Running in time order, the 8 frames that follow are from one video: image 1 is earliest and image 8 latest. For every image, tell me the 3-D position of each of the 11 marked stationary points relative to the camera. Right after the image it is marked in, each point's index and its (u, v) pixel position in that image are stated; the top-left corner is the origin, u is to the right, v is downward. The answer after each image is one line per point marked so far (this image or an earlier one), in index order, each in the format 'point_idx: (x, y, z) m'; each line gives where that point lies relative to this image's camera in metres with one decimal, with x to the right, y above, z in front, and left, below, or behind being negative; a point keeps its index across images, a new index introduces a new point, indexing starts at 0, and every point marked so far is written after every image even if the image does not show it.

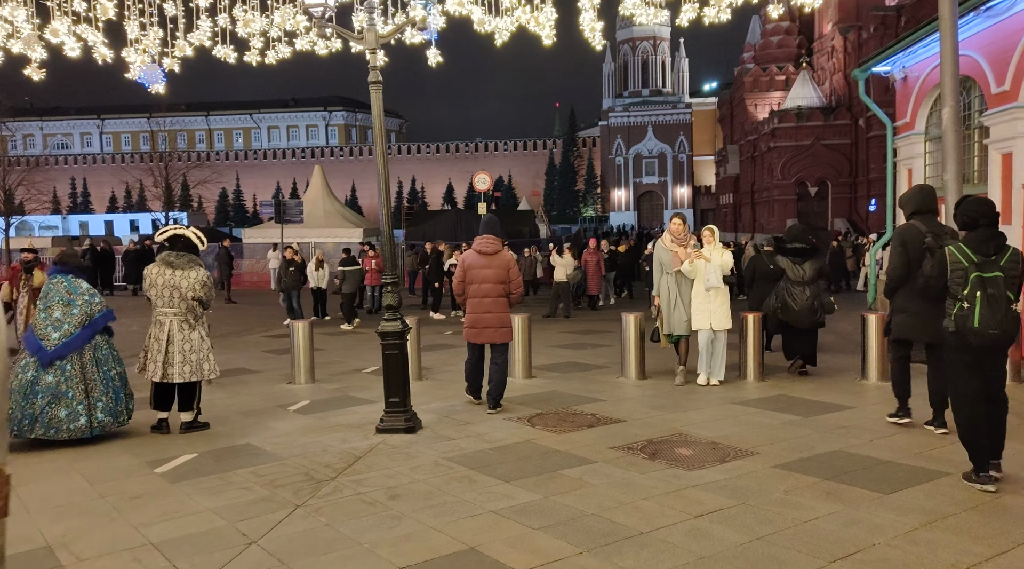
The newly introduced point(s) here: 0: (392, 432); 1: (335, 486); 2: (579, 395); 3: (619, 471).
0: (-1.1, -1.3, +8.2) m
1: (-1.2, -1.4, +6.4) m
2: (+0.7, -1.2, +10.2) m
3: (+0.8, -1.3, +6.8) m
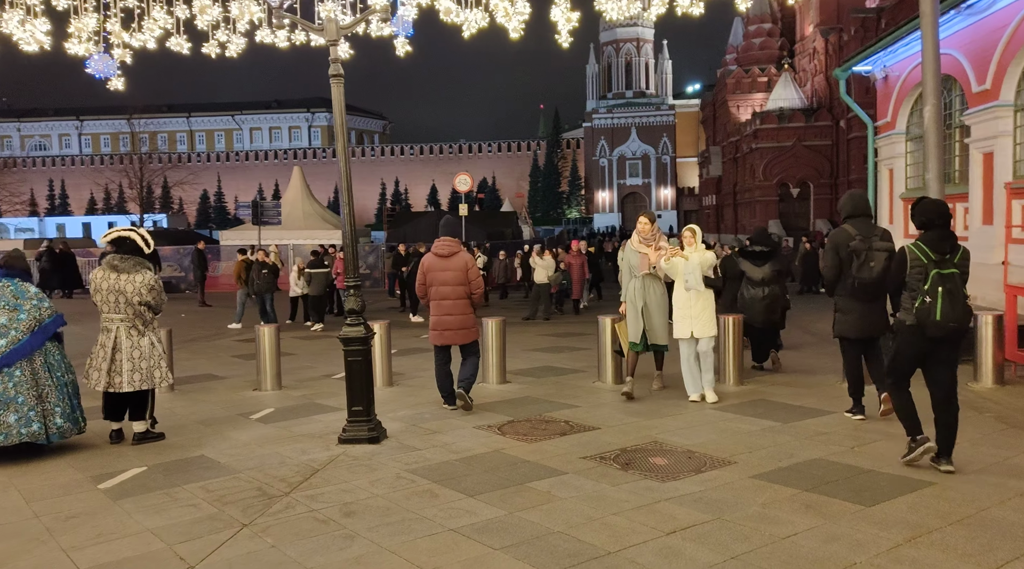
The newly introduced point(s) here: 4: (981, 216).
0: (-1.3, -1.3, +7.9) m
1: (-1.5, -1.4, +6.1) m
2: (+0.4, -1.2, +9.9) m
3: (+0.5, -1.3, +6.4) m
4: (+7.0, +1.0, +14.2) m
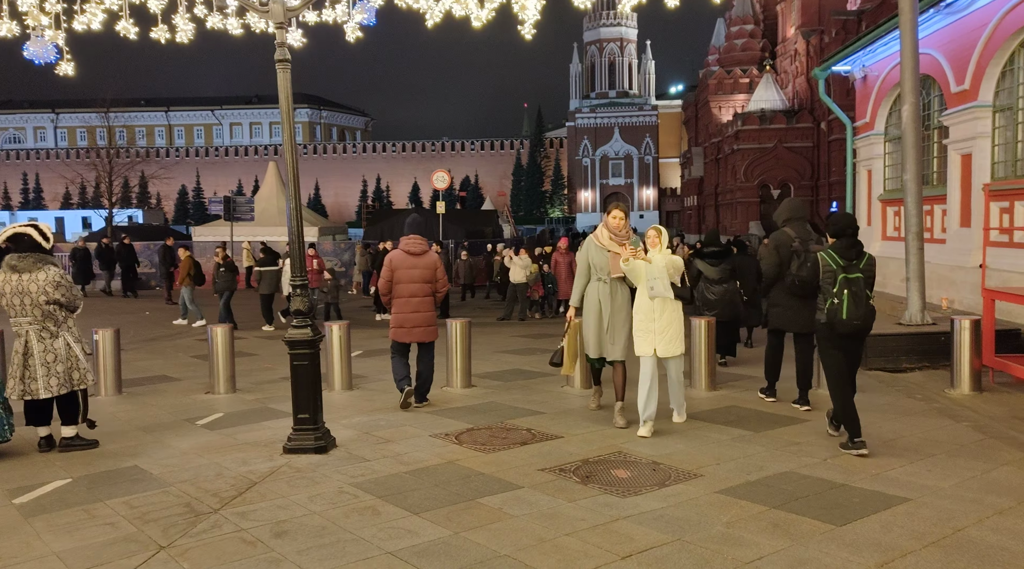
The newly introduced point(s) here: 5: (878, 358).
0: (-1.7, -1.3, +7.4) m
1: (-1.8, -1.4, +5.6) m
2: (0.0, -1.2, +9.5) m
3: (+0.2, -1.4, +6.0) m
4: (+6.6, +1.0, +13.9) m
5: (+4.3, -0.9, +11.2) m
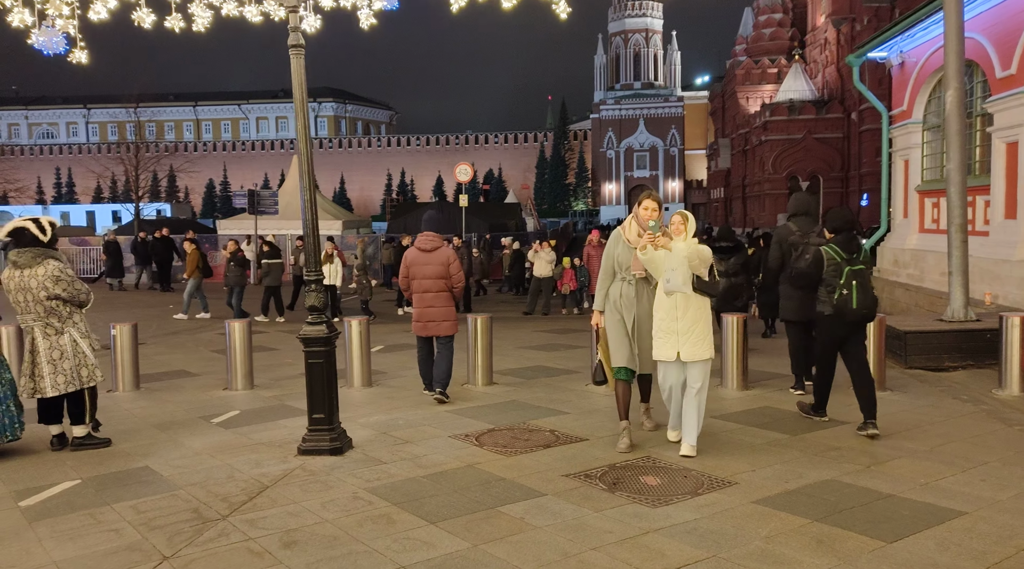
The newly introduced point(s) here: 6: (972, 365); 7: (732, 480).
0: (-1.5, -1.3, +7.1) m
1: (-1.6, -1.4, +5.3) m
2: (+0.3, -1.2, +9.1) m
3: (+0.3, -1.3, +5.7) m
4: (+6.9, +1.0, +13.3) m
5: (+4.6, -0.8, +10.8) m
6: (+5.2, -0.9, +10.8) m
7: (+1.5, -1.3, +6.2) m
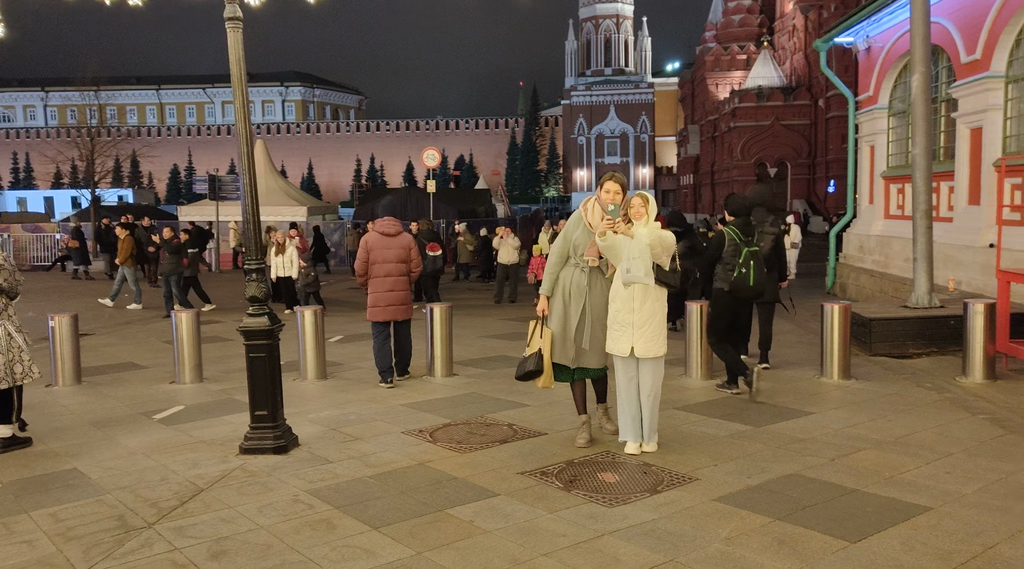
0: (-1.8, -1.2, +6.7) m
1: (-1.9, -1.3, +4.9) m
2: (-0.1, -1.1, +8.8) m
3: (+0.1, -1.3, +5.4) m
4: (+6.4, +1.2, +13.2) m
5: (+4.2, -0.7, +10.6) m
6: (+4.8, -0.8, +10.6) m
7: (+1.1, -1.2, +6.0) m
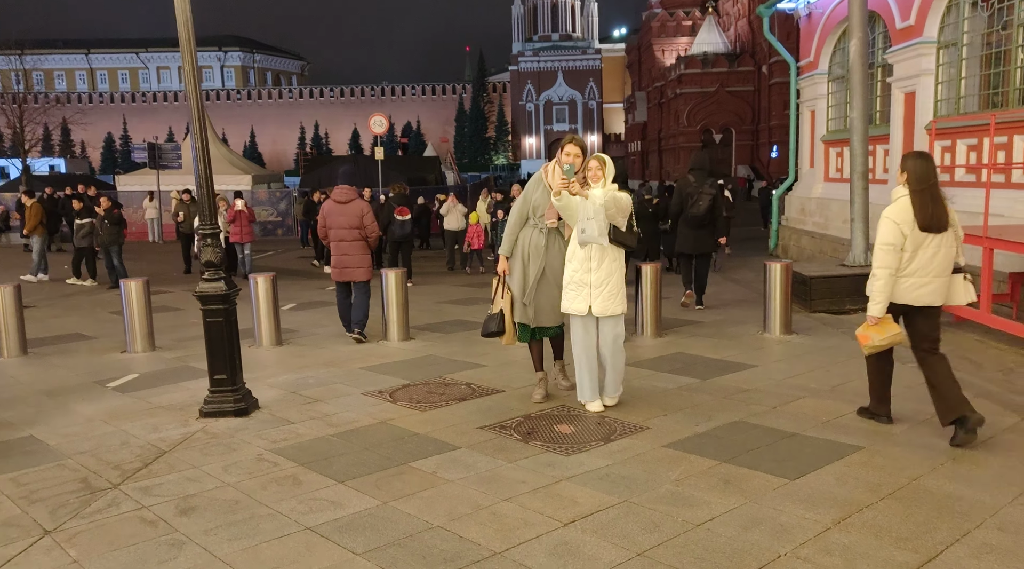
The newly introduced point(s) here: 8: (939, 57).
0: (-2.1, -0.9, +6.9) m
1: (-2.1, -1.1, +5.0) m
2: (-0.5, -0.7, +9.0) m
3: (-0.2, -1.0, +5.6) m
4: (+5.7, +1.8, +13.6) m
5: (+3.6, -0.2, +11.0) m
6: (+4.2, -0.3, +11.1) m
7: (+0.9, -0.9, +6.2) m
8: (+5.7, +3.1, +12.7) m
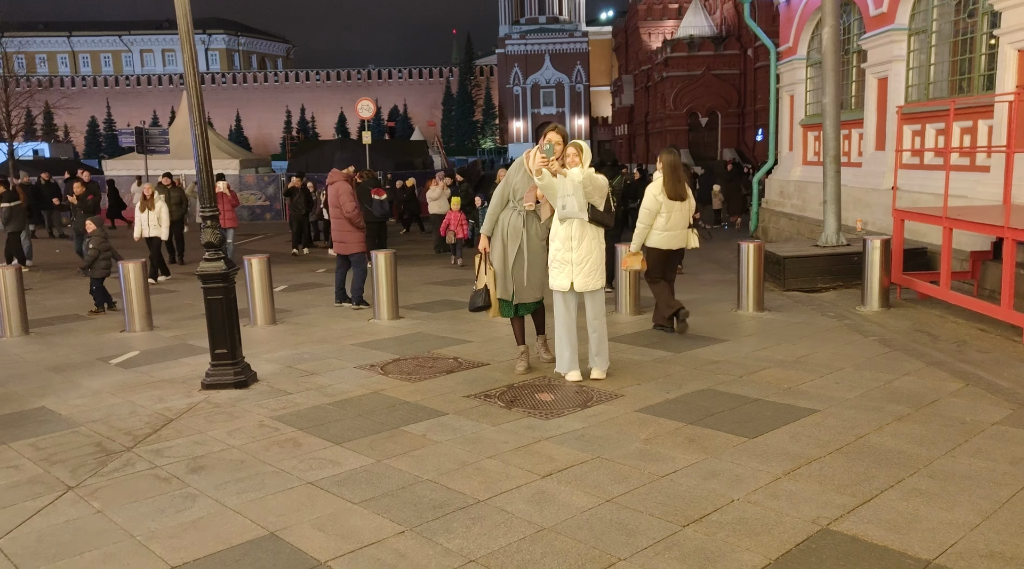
0: (-2.3, -0.8, +7.3) m
1: (-2.2, -1.0, +5.5) m
2: (-0.7, -0.5, +9.4) m
3: (-0.3, -0.9, +6.0) m
4: (+5.5, +2.1, +14.1) m
5: (+3.4, +0.1, +11.5) m
6: (+4.1, 0.0, +11.5) m
7: (+0.8, -0.8, +6.7) m
8: (+5.5, +3.3, +13.1) m
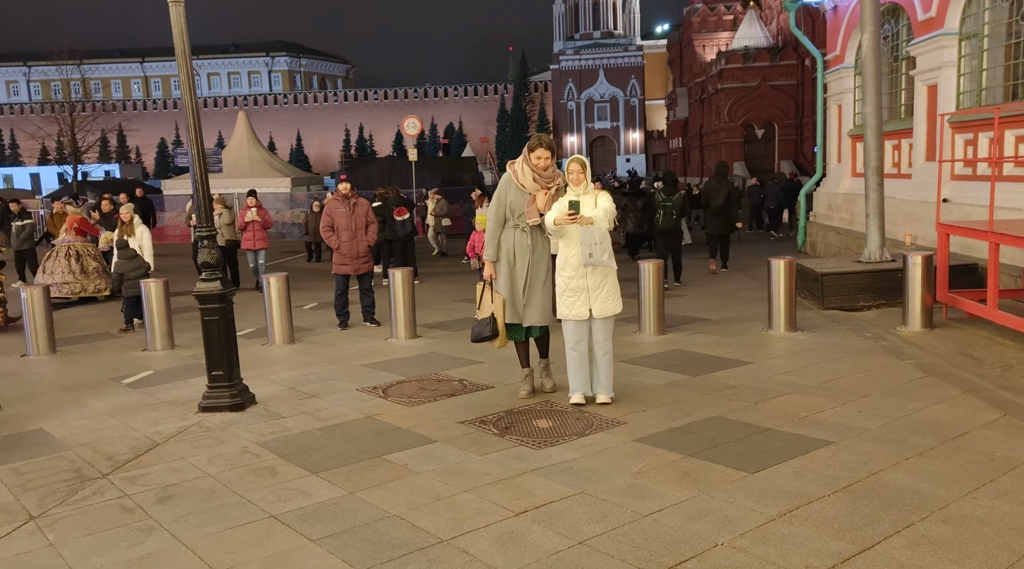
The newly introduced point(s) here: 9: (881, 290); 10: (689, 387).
0: (-2.2, -0.9, +7.1) m
1: (-2.3, -1.1, +5.3) m
2: (-0.5, -0.7, +9.2) m
3: (-0.3, -1.0, +5.7) m
4: (+5.9, +1.9, +13.5) m
5: (+3.7, -0.1, +11.0) m
6: (+4.3, -0.2, +11.0) m
7: (+0.7, -0.9, +6.3) m
8: (+5.9, +3.1, +12.5) m
9: (+4.3, -0.1, +10.9) m
10: (+1.4, -0.8, +7.3) m
